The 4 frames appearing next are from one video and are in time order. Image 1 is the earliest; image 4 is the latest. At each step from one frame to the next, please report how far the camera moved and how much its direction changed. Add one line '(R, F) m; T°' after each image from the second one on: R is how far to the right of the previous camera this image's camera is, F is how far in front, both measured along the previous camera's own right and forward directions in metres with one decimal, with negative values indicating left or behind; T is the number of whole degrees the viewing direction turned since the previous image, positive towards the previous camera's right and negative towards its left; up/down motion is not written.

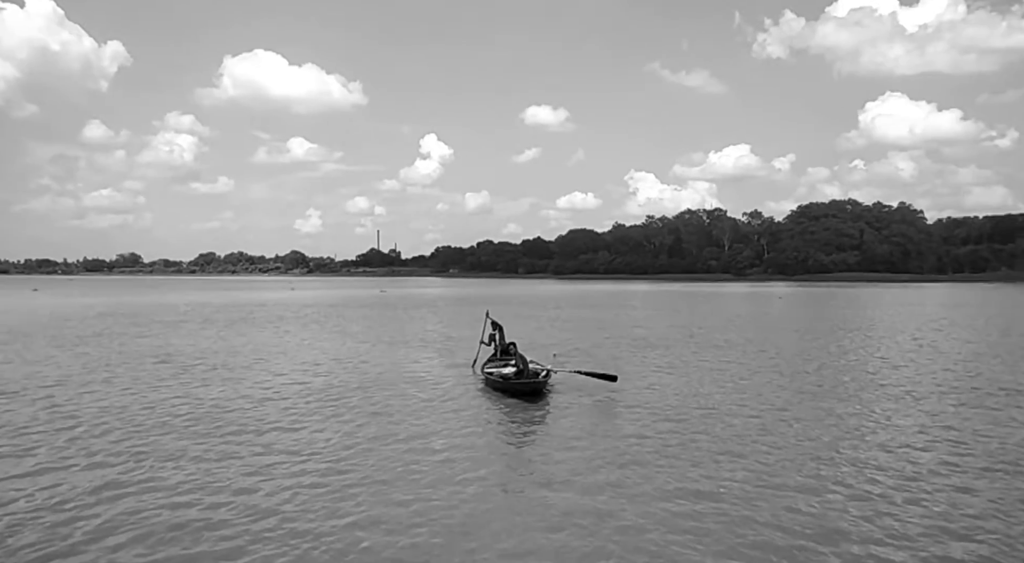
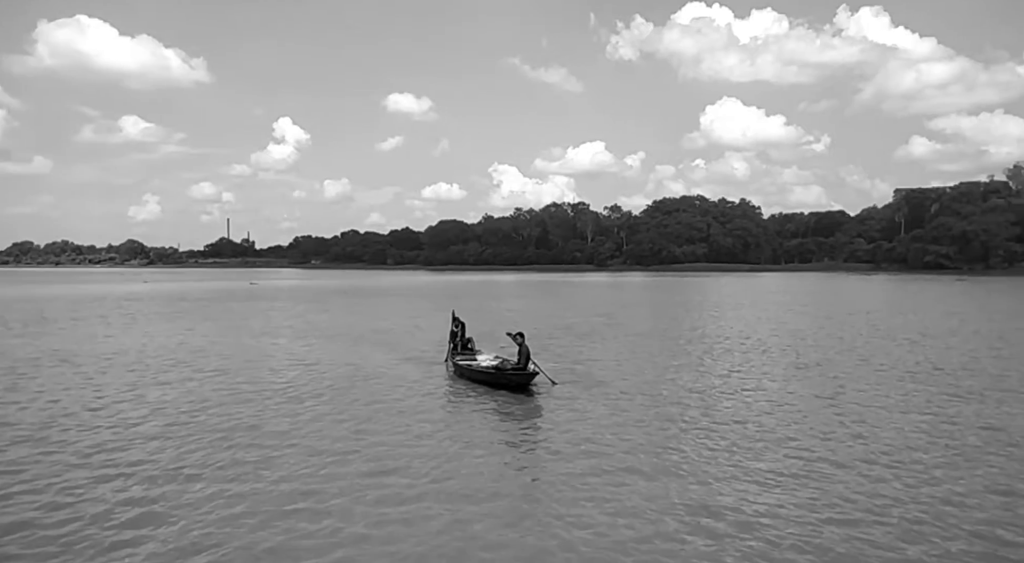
(-2.8, 0.0) m; +13°
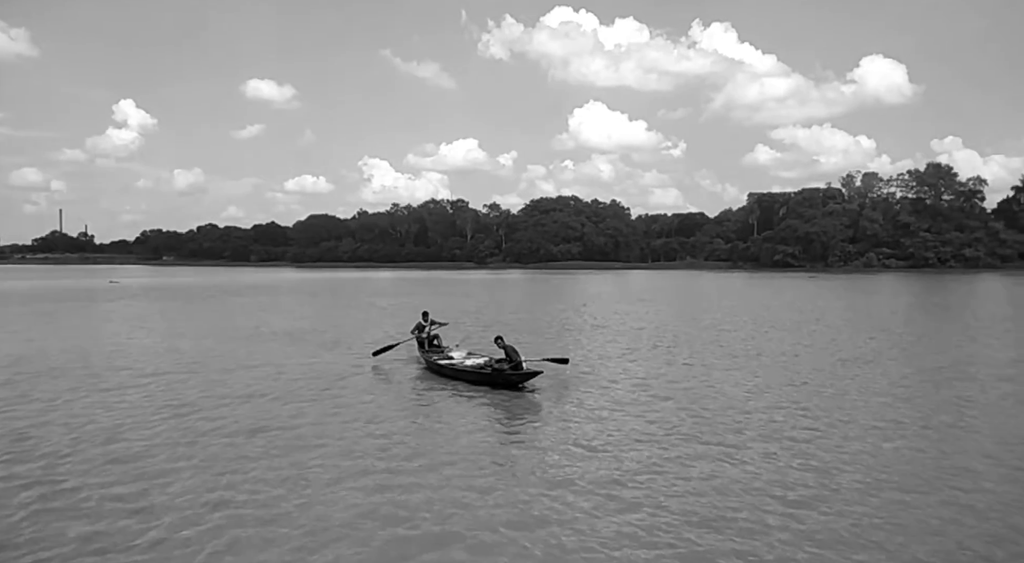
(-2.8, +0.8) m; +13°
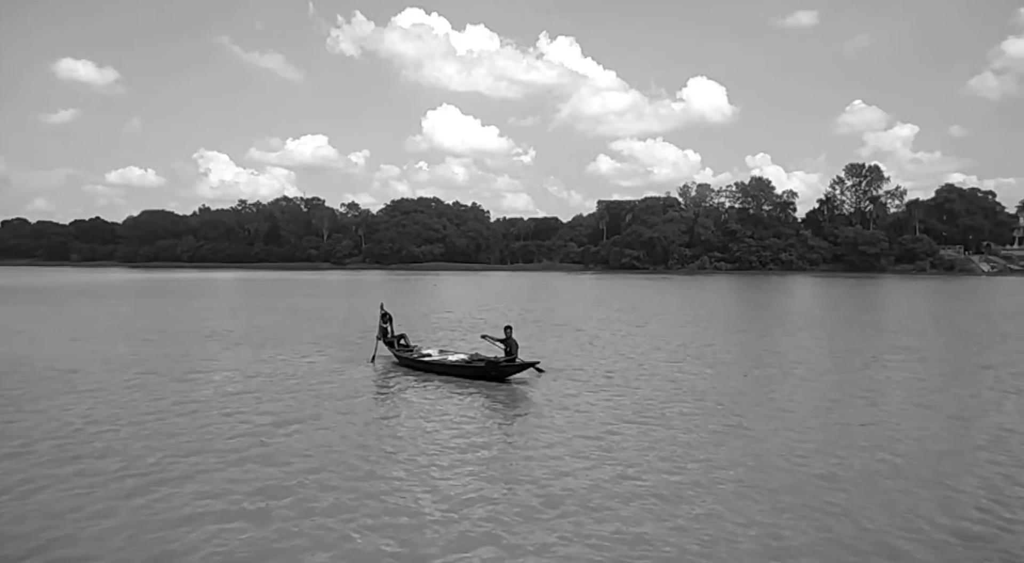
(-3.0, +1.0) m; +14°
